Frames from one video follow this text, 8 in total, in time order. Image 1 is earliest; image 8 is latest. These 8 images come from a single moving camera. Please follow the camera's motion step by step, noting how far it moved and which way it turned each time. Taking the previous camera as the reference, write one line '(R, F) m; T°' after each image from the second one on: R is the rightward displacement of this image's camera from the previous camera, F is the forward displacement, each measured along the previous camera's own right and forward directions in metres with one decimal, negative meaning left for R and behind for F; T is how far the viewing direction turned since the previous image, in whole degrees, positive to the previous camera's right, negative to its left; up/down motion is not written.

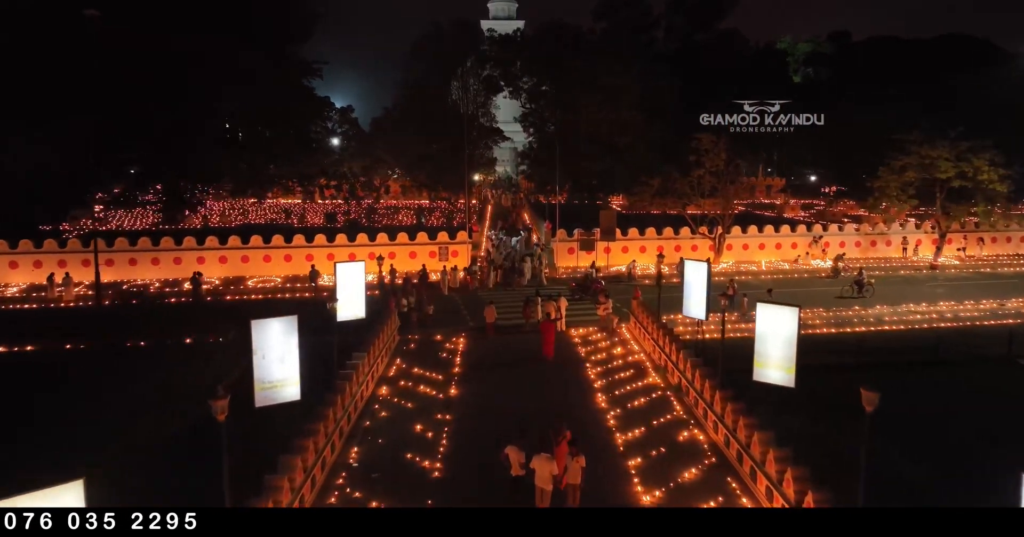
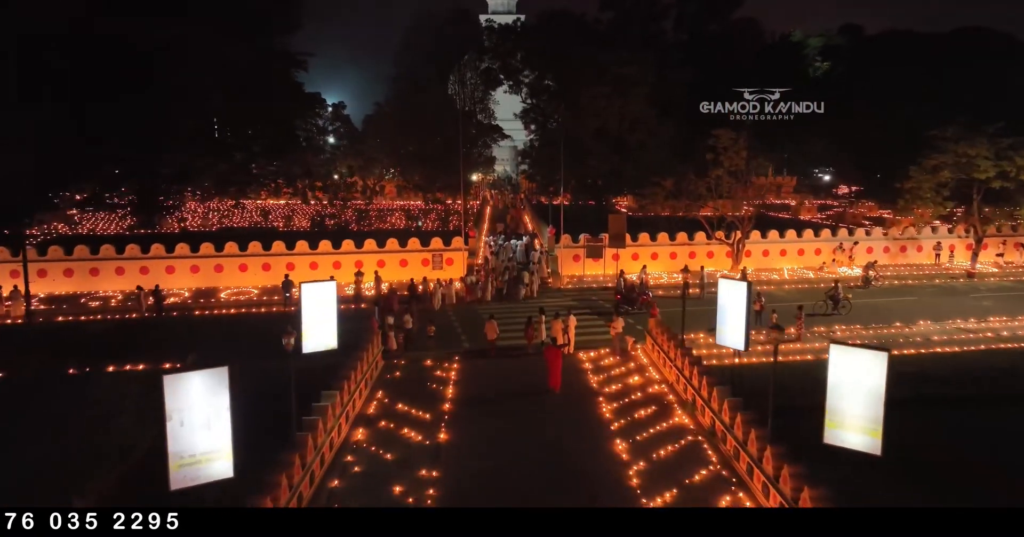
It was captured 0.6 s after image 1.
(0.0, +2.3) m; 0°
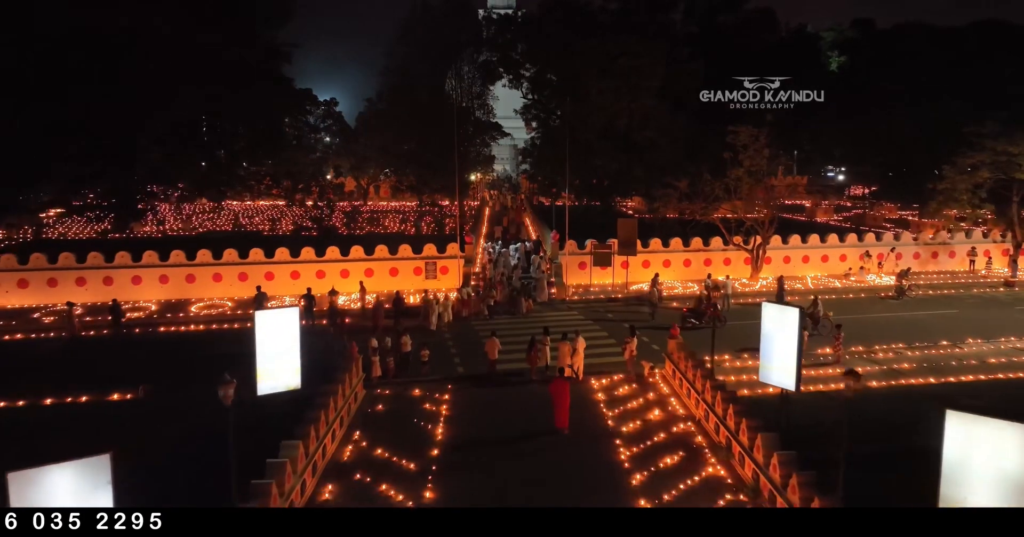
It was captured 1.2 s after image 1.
(0.0, +2.1) m; 0°
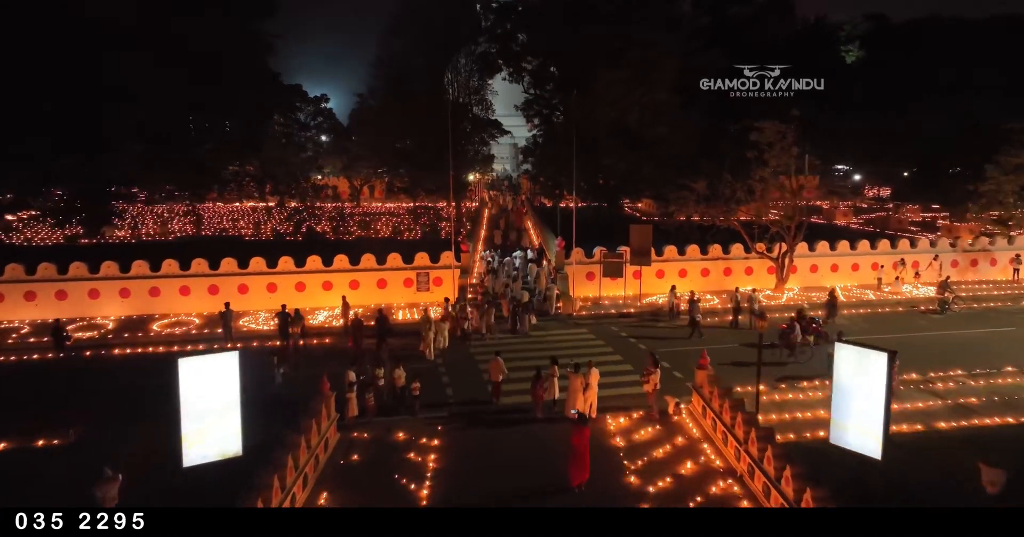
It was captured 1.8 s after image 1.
(0.0, +2.2) m; 0°
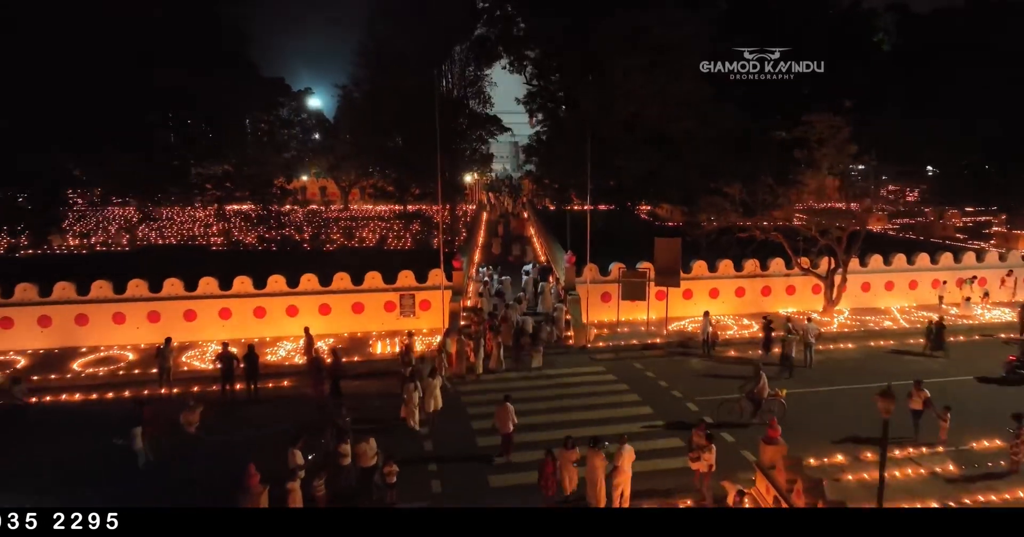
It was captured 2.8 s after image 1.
(0.0, +3.3) m; 0°
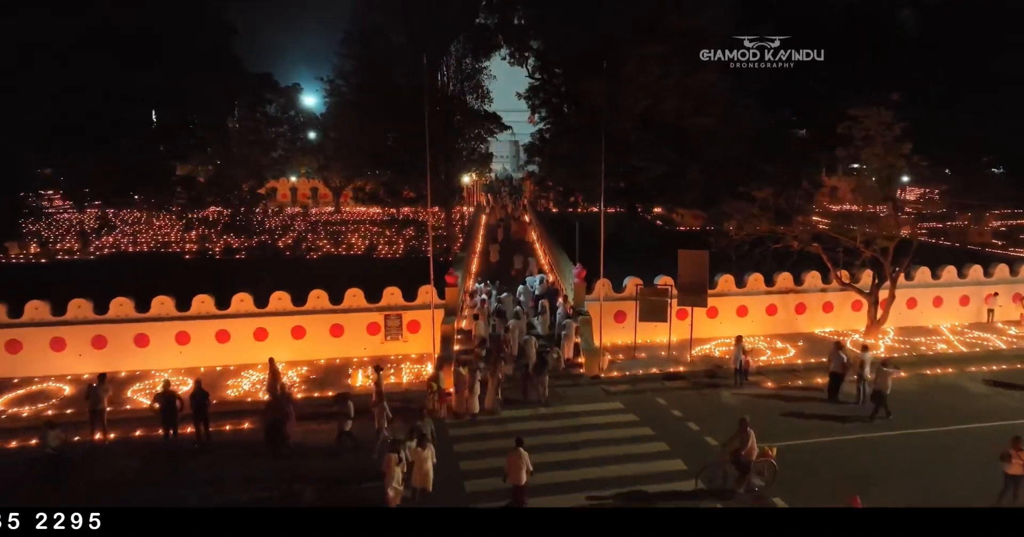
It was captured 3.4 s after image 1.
(0.0, +2.2) m; 0°
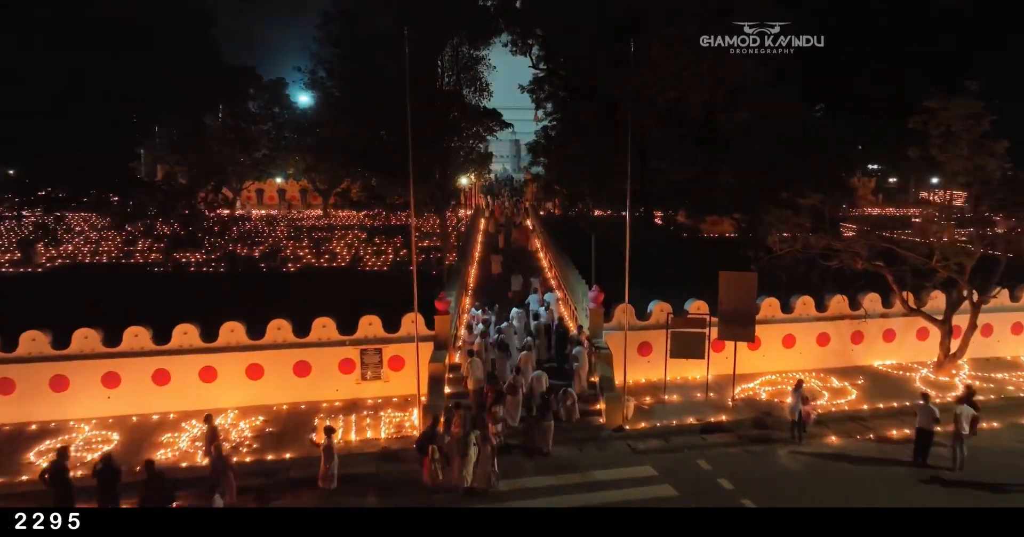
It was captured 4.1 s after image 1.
(0.0, +2.6) m; 0°
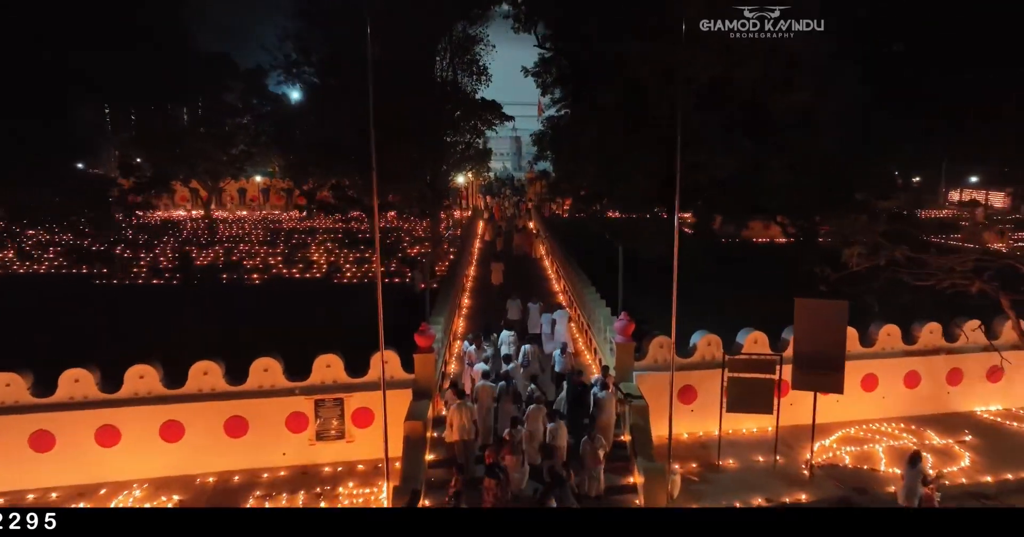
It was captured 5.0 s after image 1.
(0.0, +3.0) m; 0°
